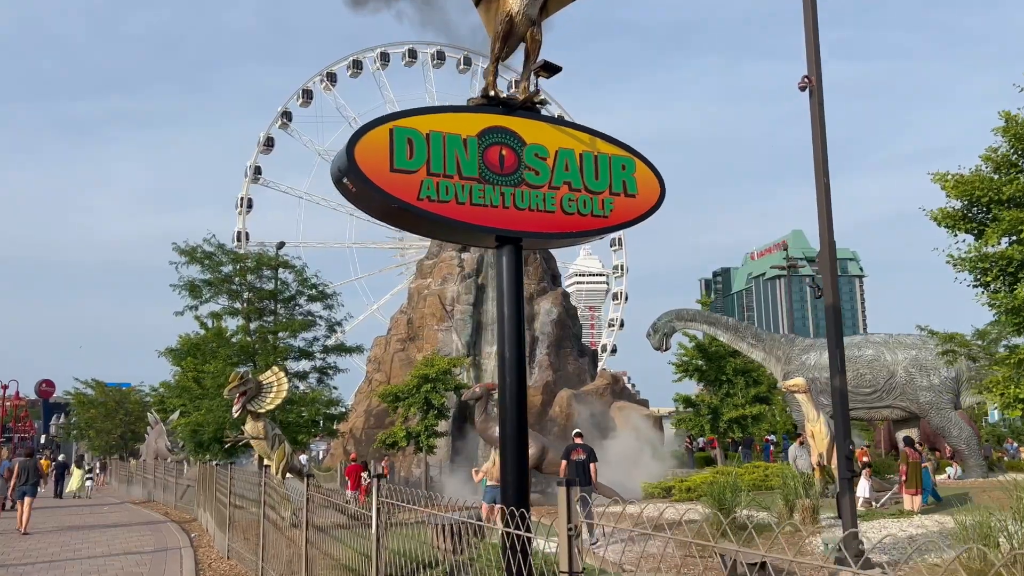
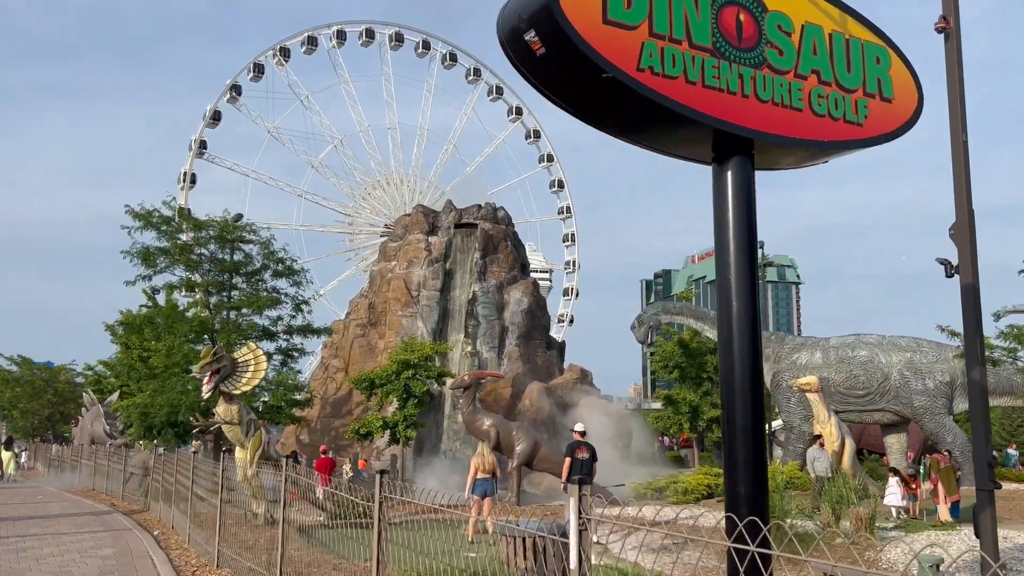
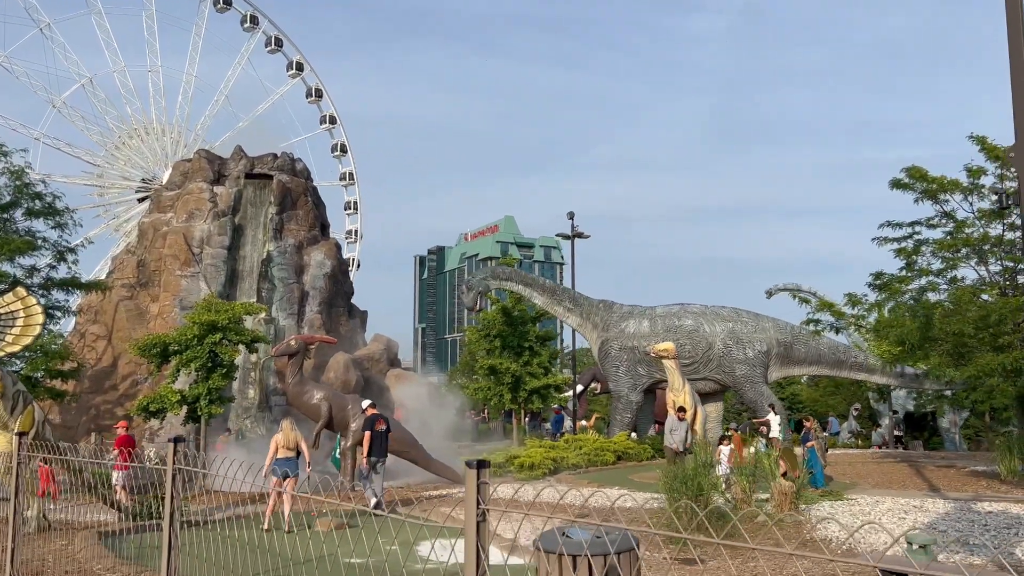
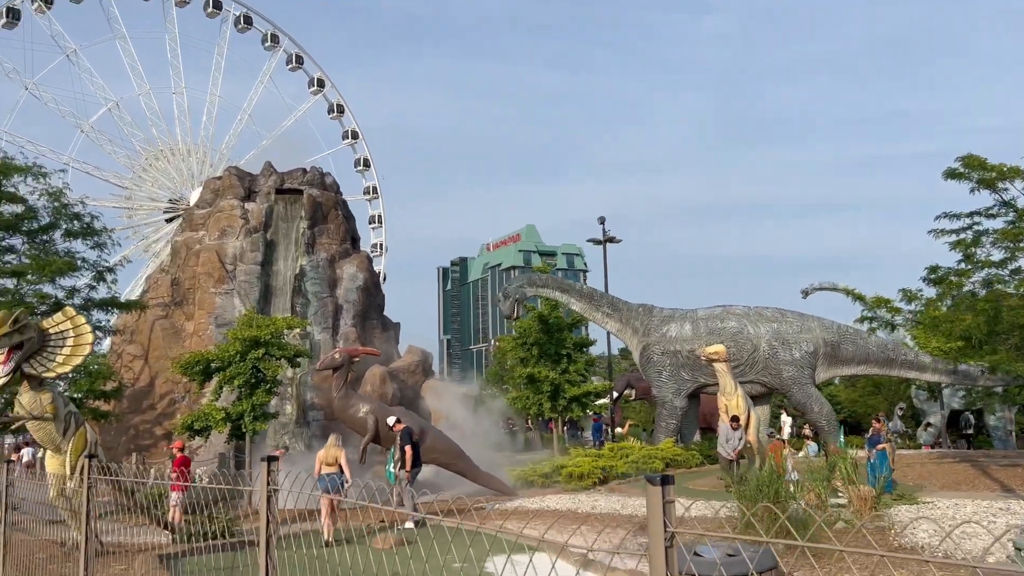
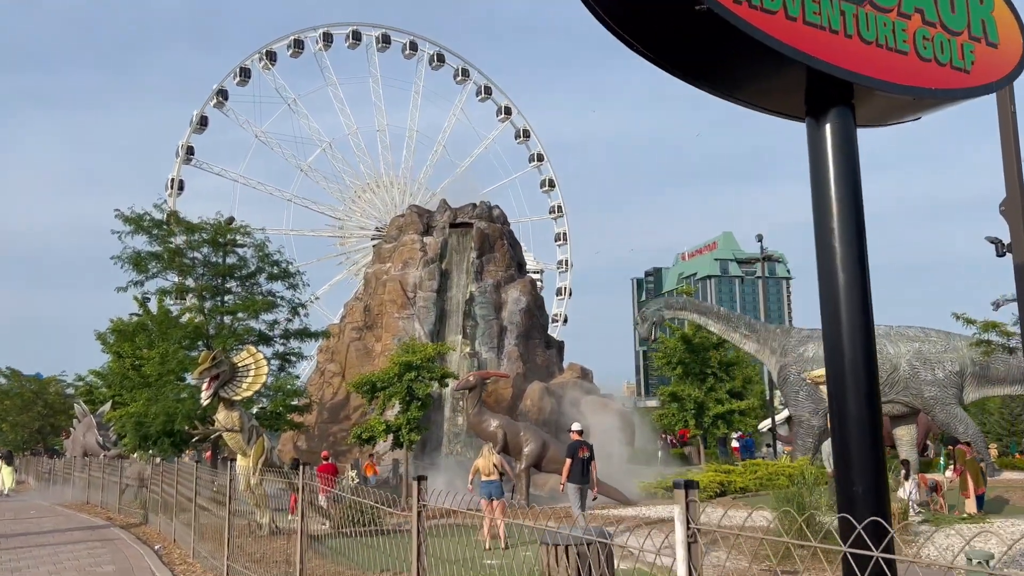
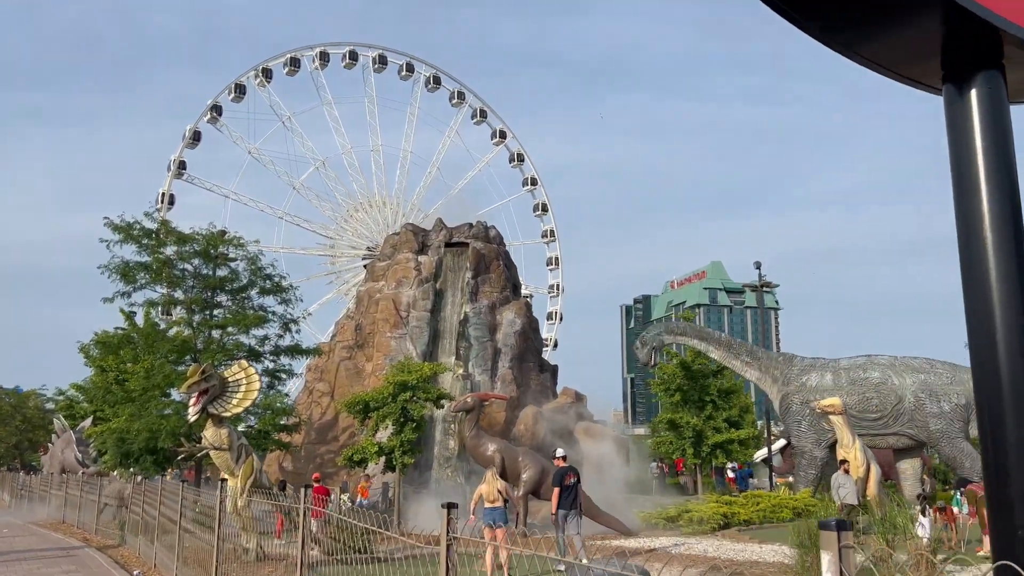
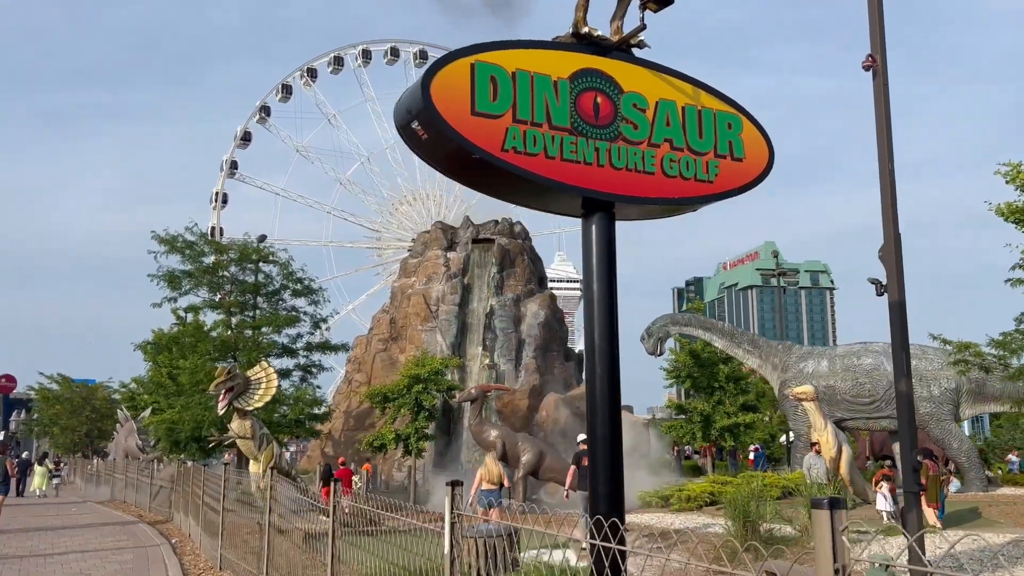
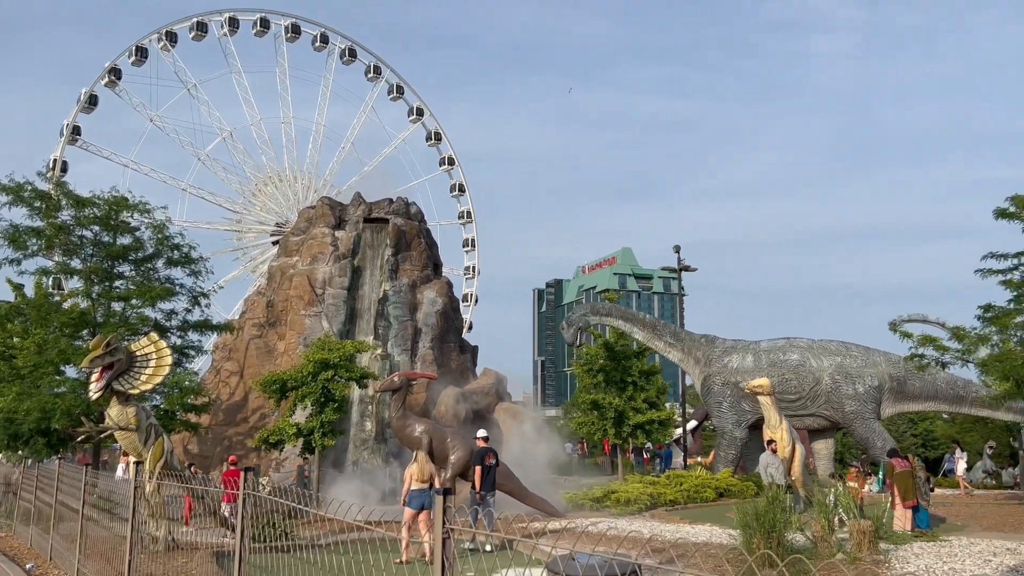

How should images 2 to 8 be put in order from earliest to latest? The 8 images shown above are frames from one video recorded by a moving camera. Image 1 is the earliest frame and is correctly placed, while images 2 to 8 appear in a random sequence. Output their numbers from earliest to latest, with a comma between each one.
7, 2, 5, 6, 8, 3, 4
